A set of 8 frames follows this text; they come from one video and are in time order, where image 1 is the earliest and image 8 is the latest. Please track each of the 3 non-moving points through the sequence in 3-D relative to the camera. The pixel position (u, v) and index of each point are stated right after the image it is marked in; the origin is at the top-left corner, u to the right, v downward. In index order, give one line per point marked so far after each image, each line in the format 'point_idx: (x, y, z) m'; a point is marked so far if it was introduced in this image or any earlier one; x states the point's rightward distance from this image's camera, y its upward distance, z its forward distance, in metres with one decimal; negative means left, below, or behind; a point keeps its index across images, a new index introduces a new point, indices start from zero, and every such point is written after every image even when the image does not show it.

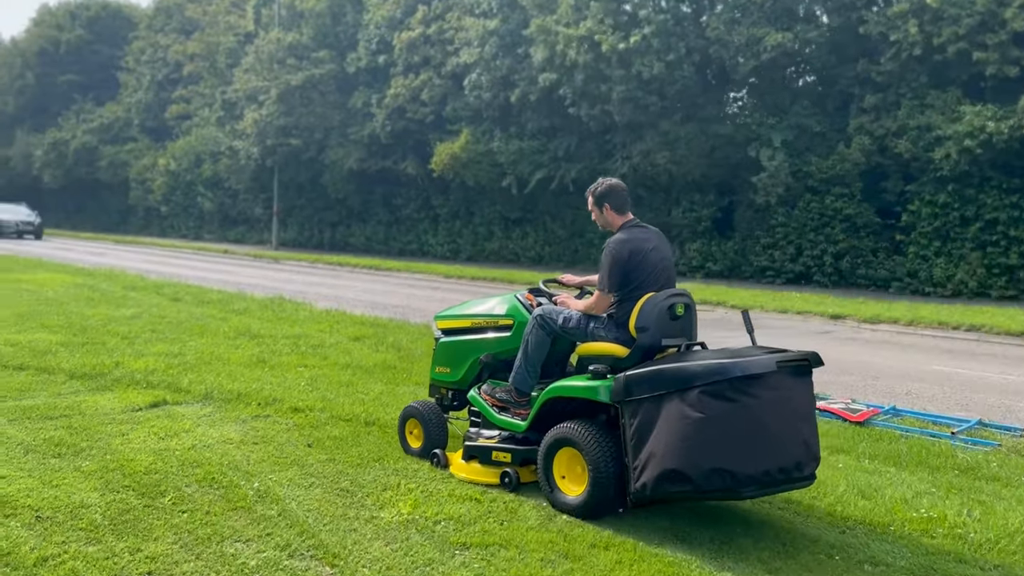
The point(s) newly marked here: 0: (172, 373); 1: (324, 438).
0: (-3.3, -0.8, +8.5) m
1: (-1.4, -1.1, +6.4) m
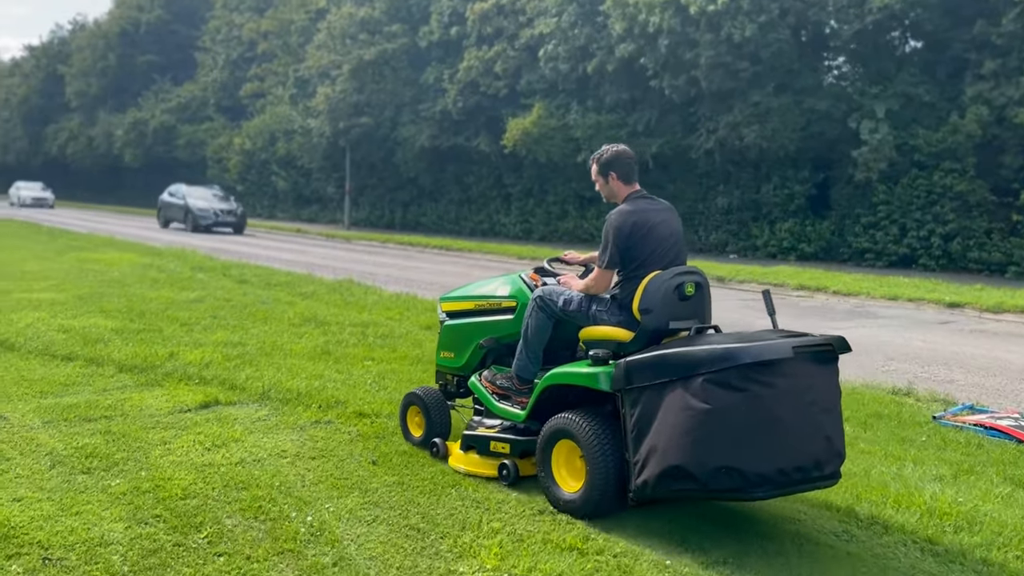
0: (-2.5, -0.7, +7.8) m
1: (-0.7, -1.0, +5.4) m
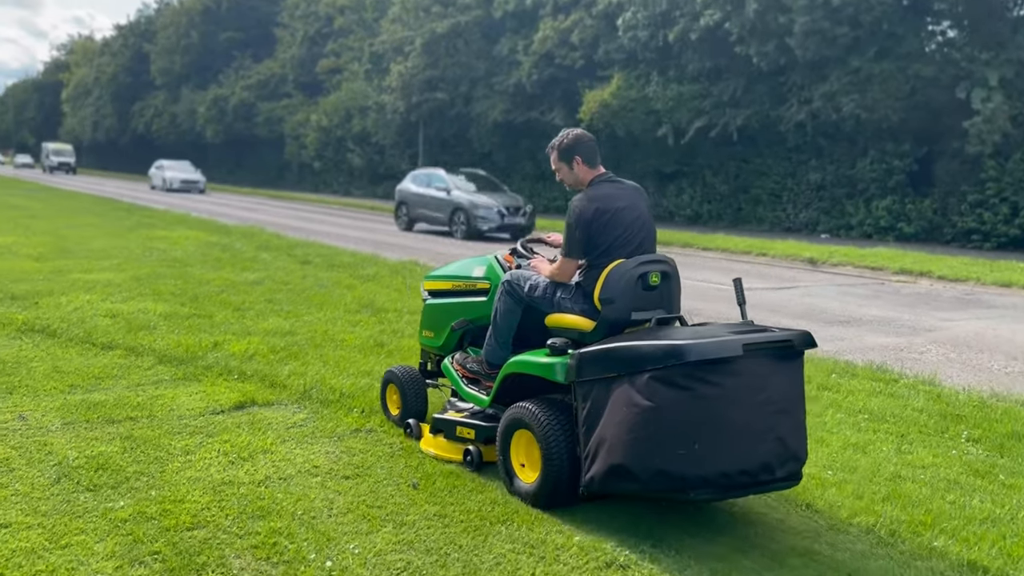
0: (-1.9, -0.6, +7.1) m
1: (-0.4, -1.0, +4.7) m
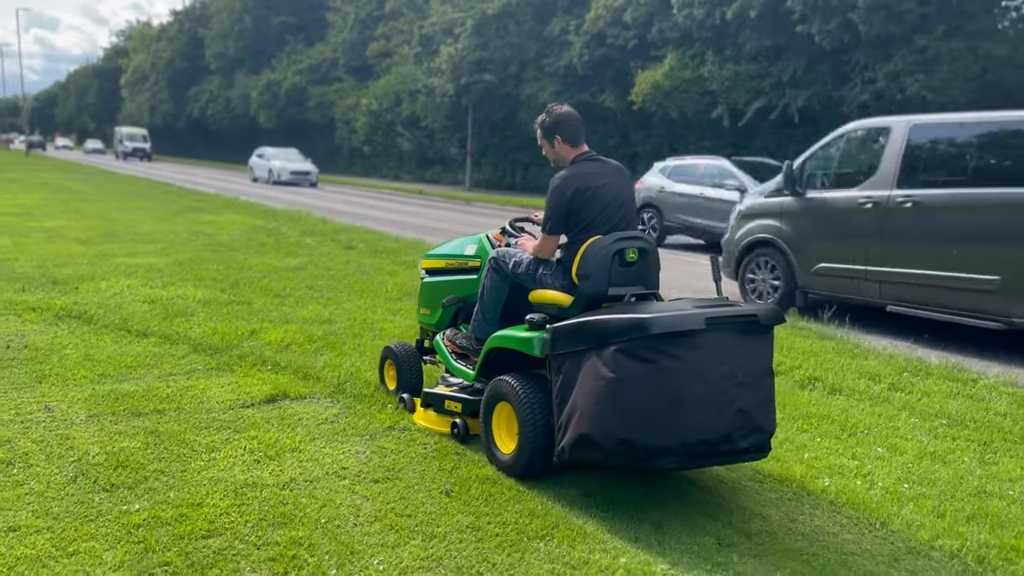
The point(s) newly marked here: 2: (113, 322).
0: (-1.6, -0.5, +6.9) m
1: (-0.2, -0.9, +4.4) m
2: (-3.5, -0.3, +7.8) m
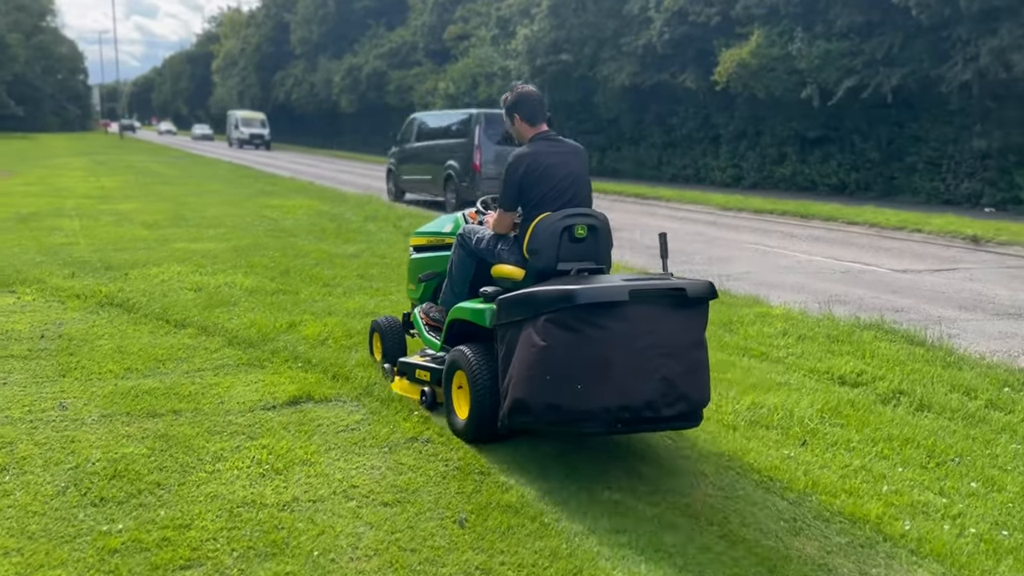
0: (-1.2, -0.4, +6.5) m
1: (-0.1, -1.0, +3.8) m
2: (-3.1, -0.2, +7.5) m
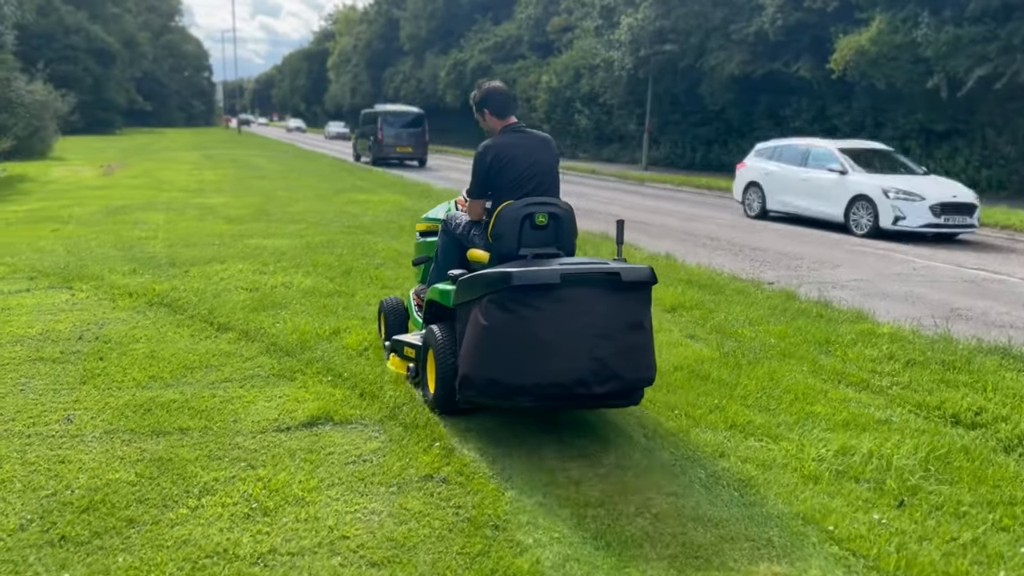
0: (-0.9, -0.5, +5.9) m
1: (0.0, -1.0, +3.2) m
2: (-2.5, -0.2, +7.2) m
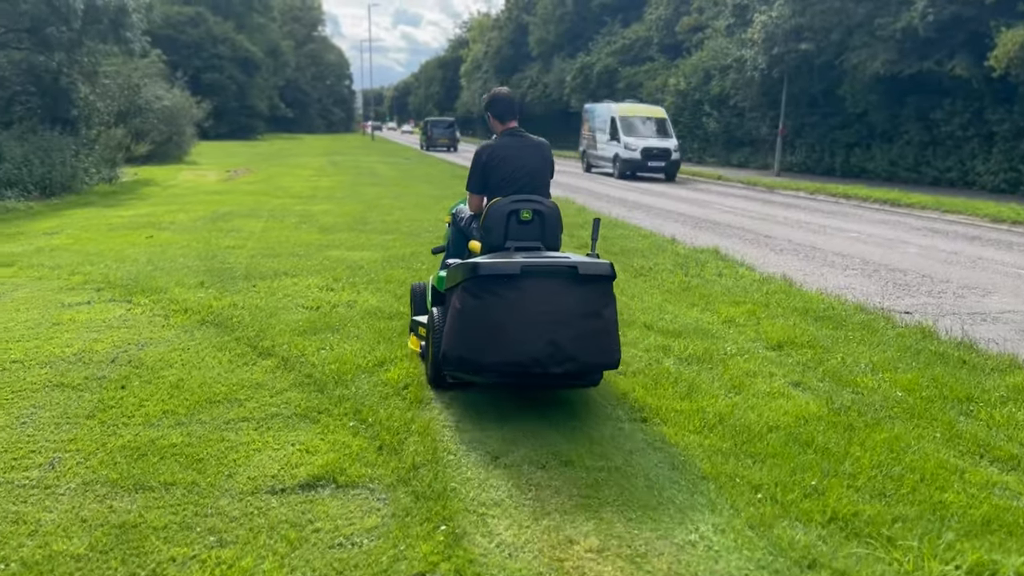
0: (-0.5, -0.7, +5.2) m
1: (-0.1, -1.2, +2.3) m
2: (-2.0, -0.3, +6.6) m
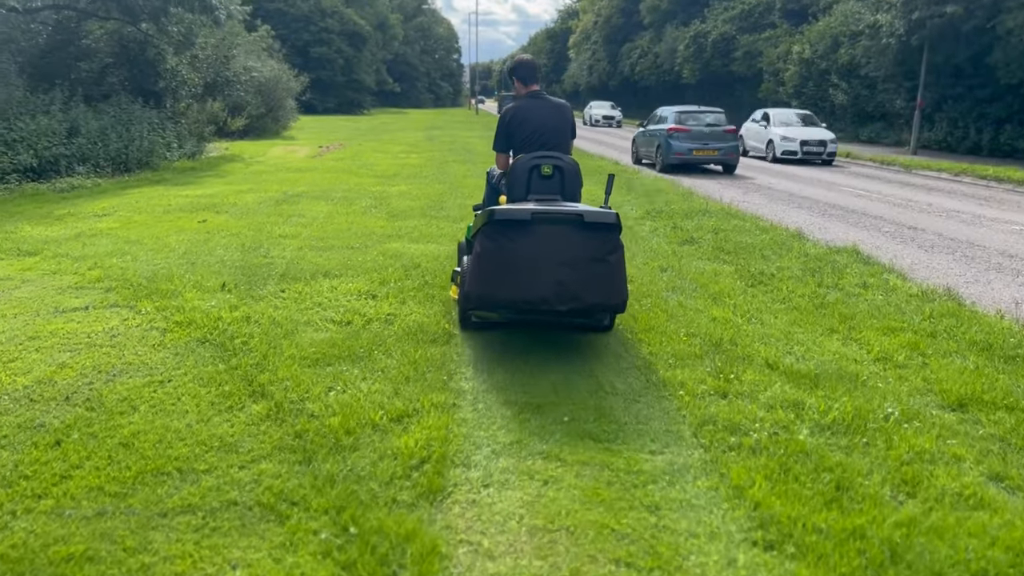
0: (-0.3, -0.8, +3.6) m
1: (-0.3, -1.5, +0.7) m
2: (-1.6, -0.4, +5.2) m
